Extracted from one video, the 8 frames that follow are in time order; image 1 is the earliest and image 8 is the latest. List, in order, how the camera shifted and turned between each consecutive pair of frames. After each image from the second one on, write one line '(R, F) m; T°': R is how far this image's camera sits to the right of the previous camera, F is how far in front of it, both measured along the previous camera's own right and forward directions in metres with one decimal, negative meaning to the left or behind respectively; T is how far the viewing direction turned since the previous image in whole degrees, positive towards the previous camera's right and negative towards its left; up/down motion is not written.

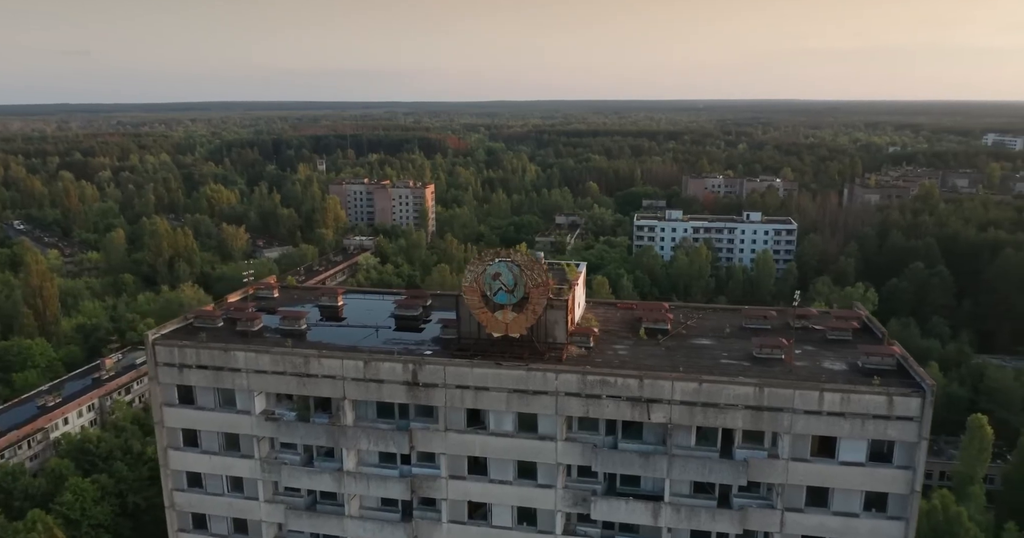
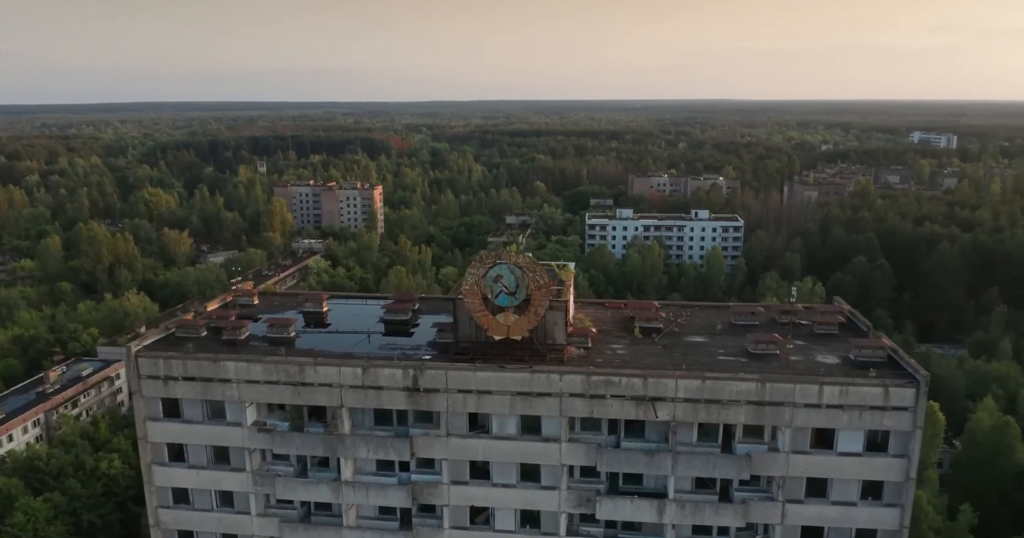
(-1.7, +0.2) m; +4°
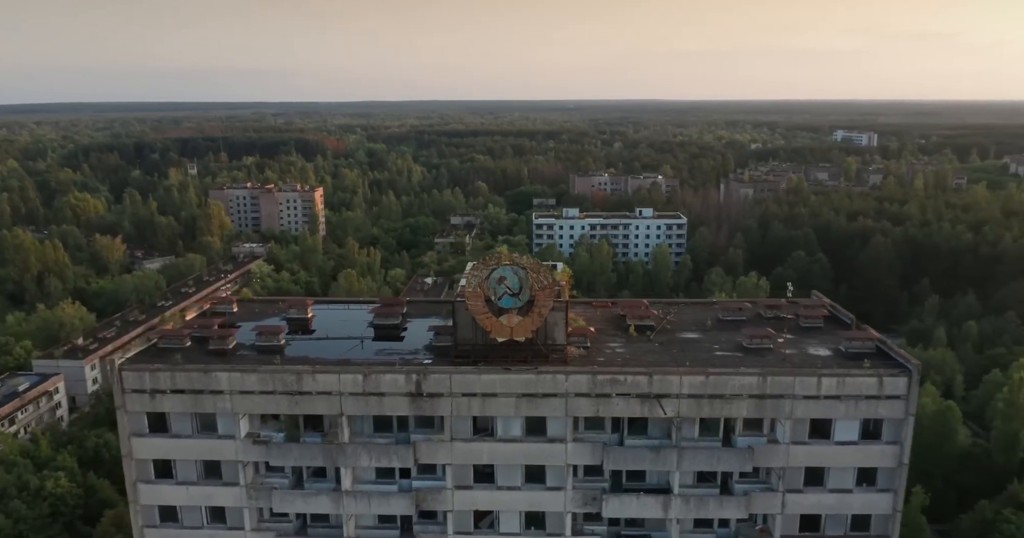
(-1.9, +0.2) m; +5°
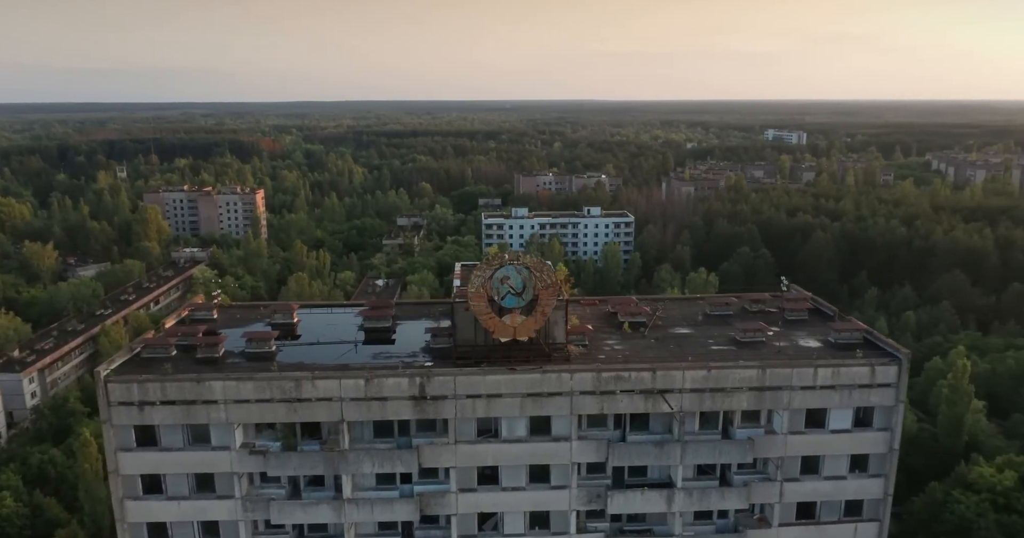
(-1.8, +0.2) m; +5°
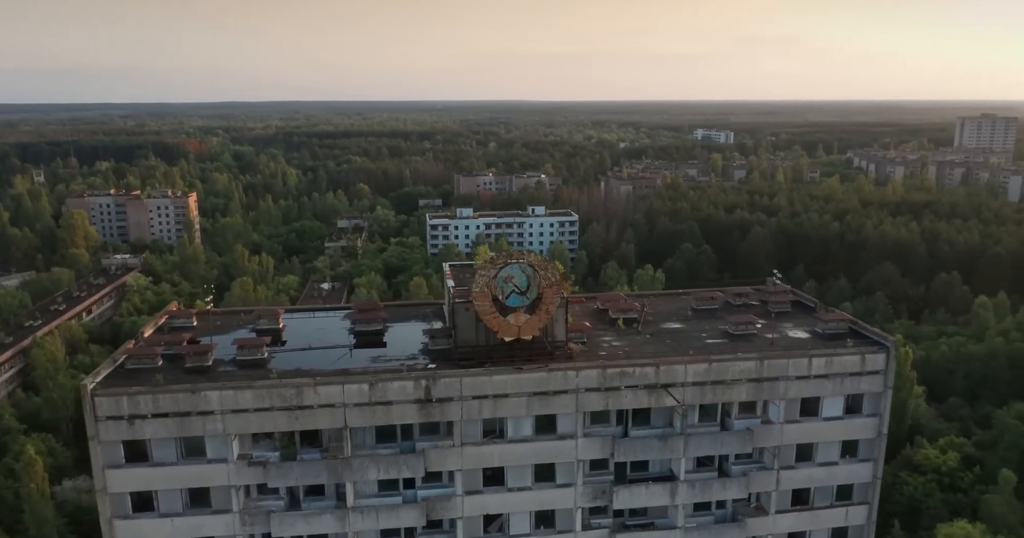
(-2.0, +0.2) m; +5°
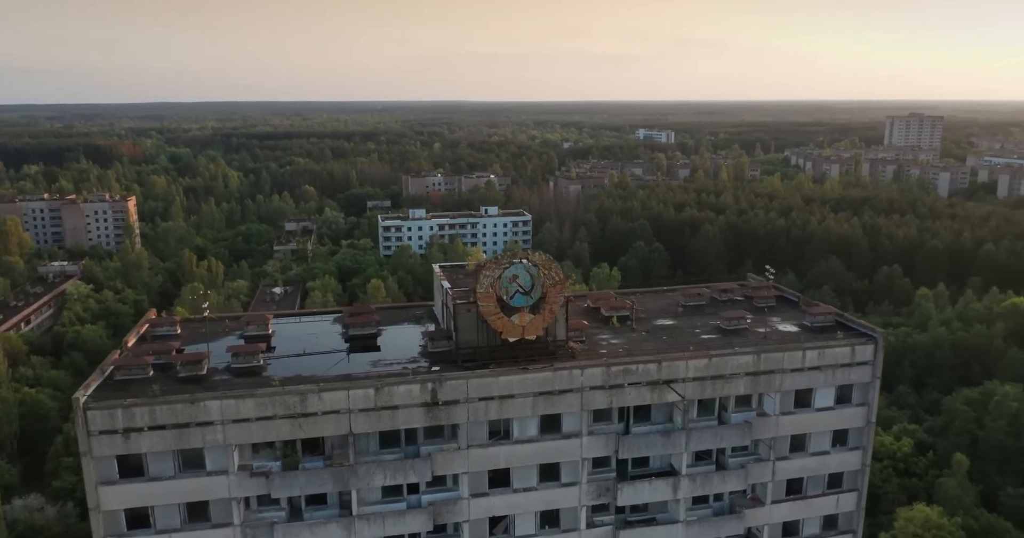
(-1.7, +0.2) m; +4°
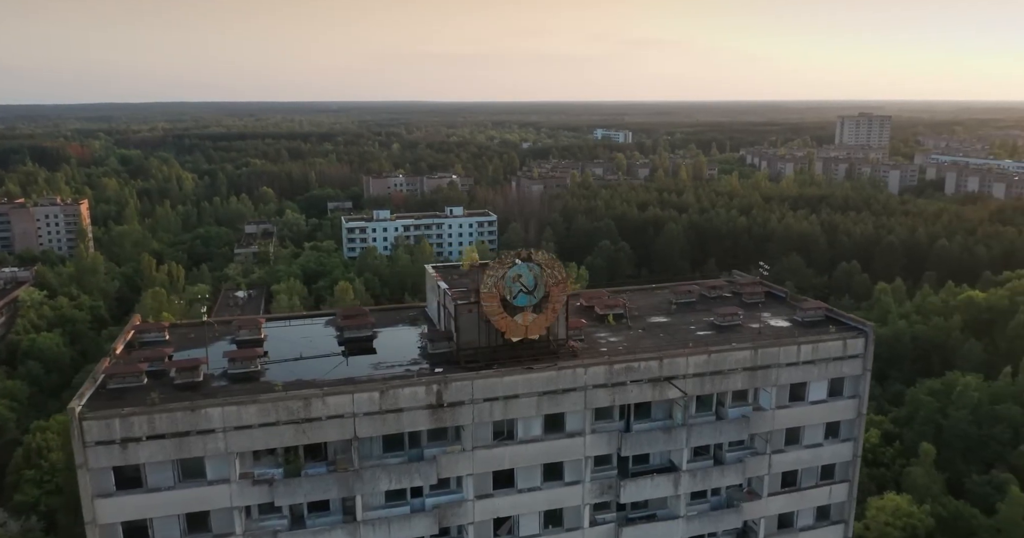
(-1.2, +0.1) m; +3°
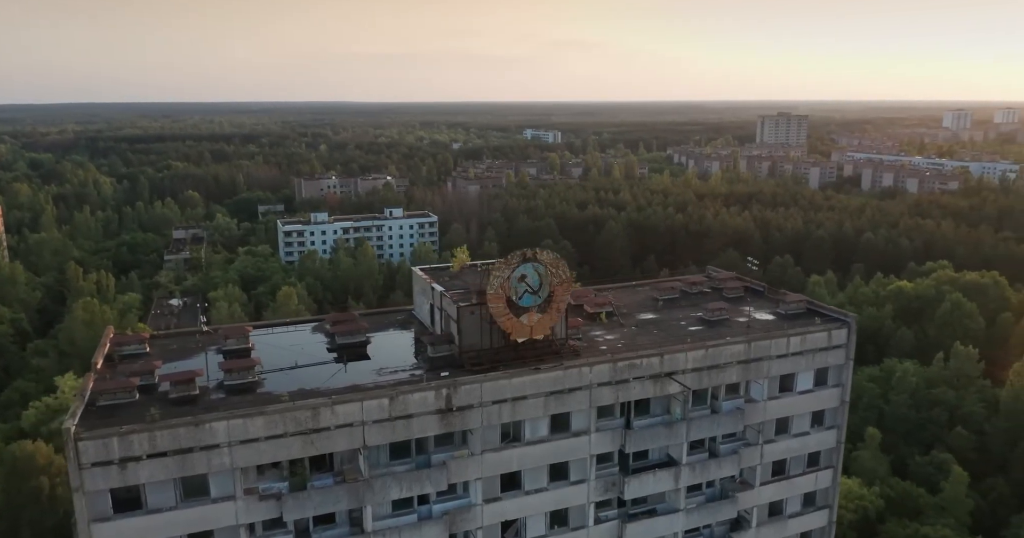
(-2.1, +0.2) m; +5°
